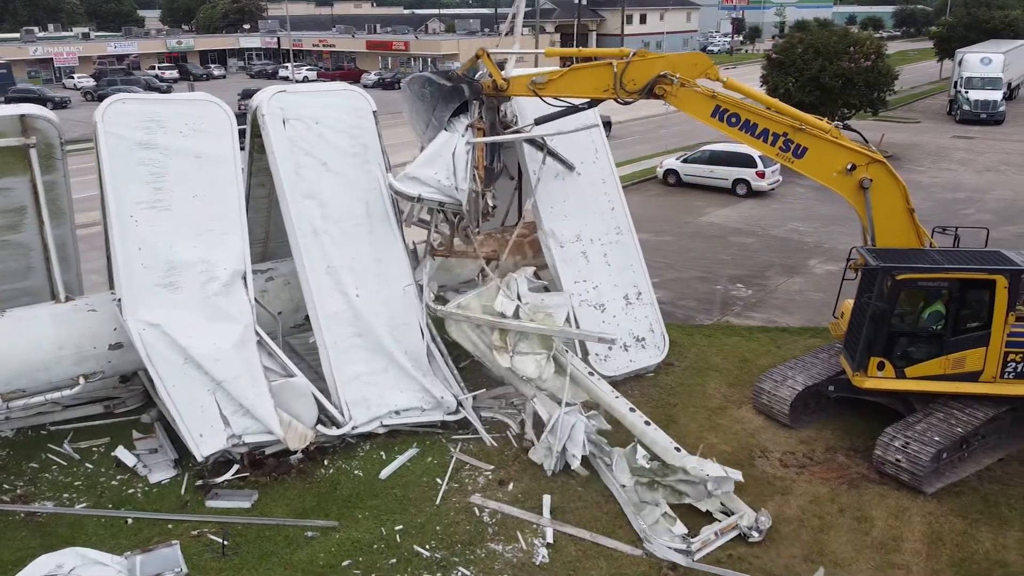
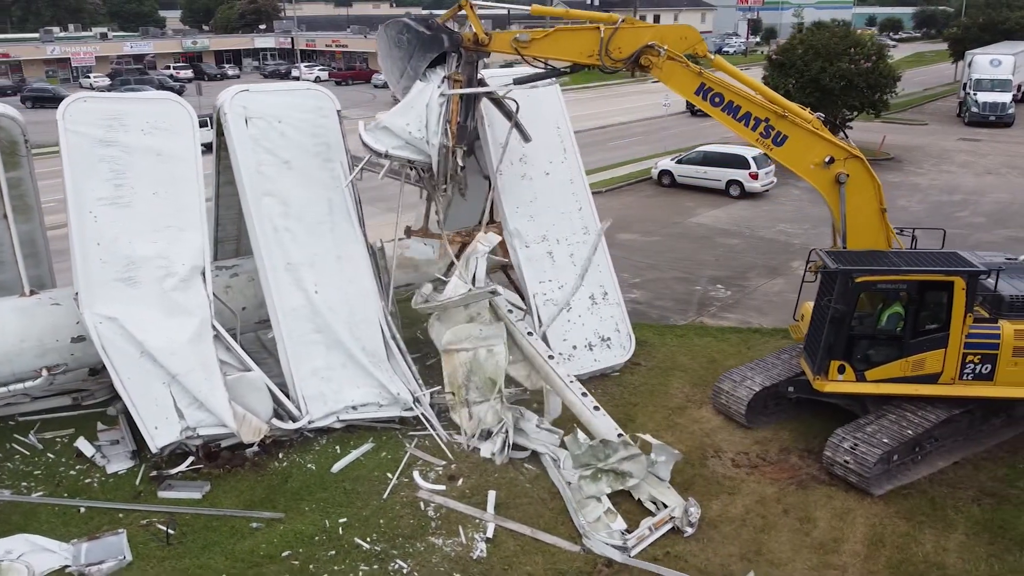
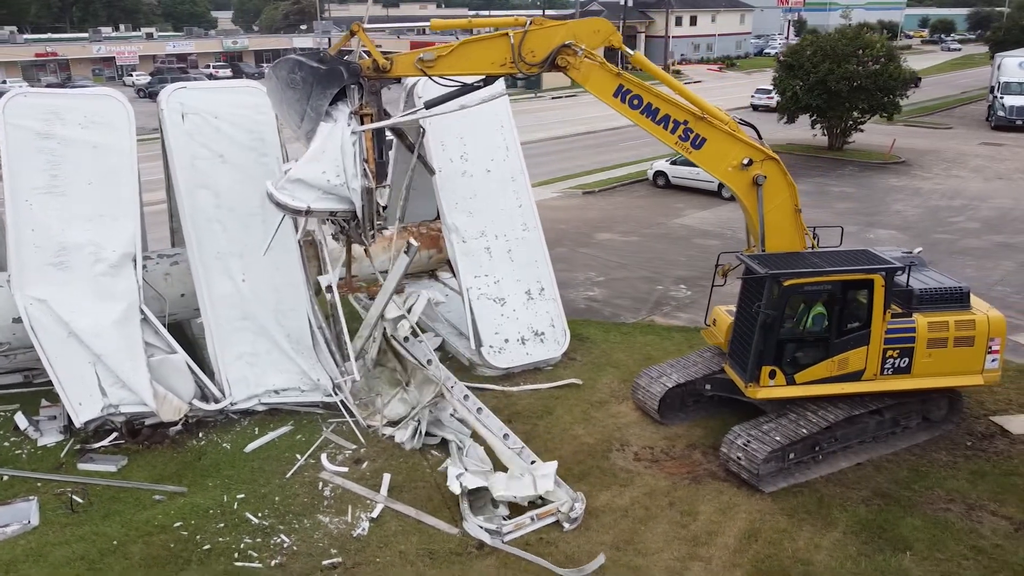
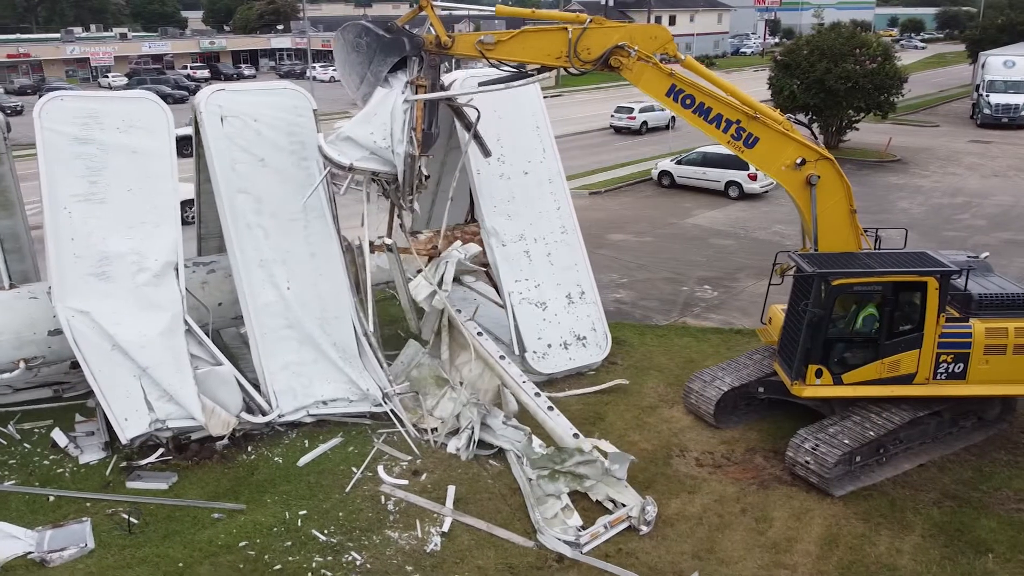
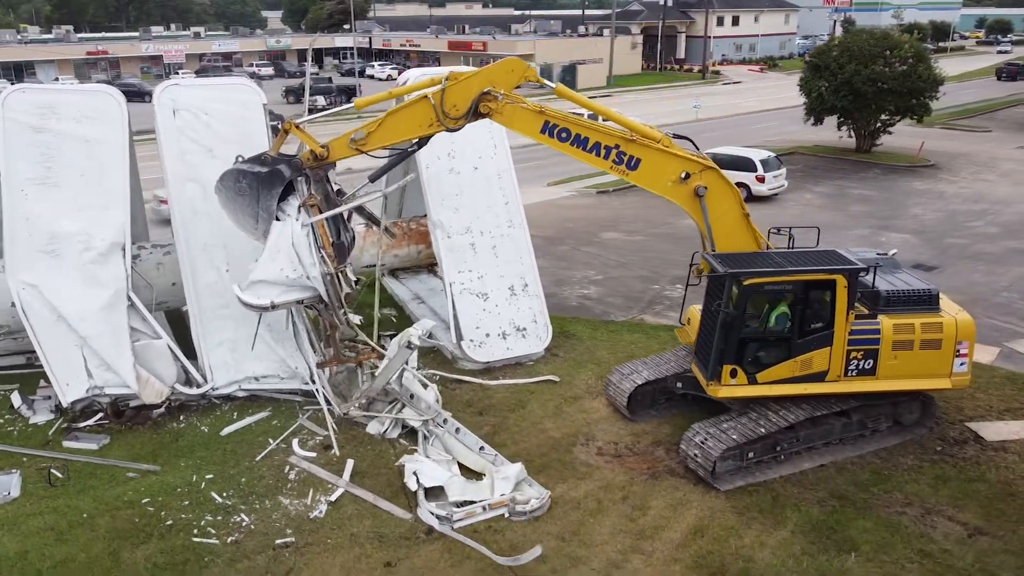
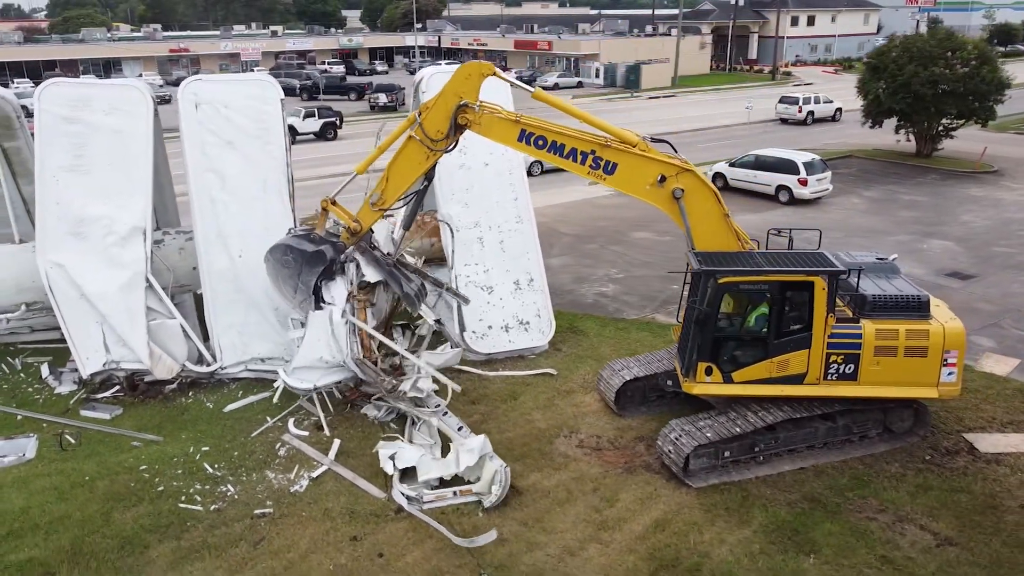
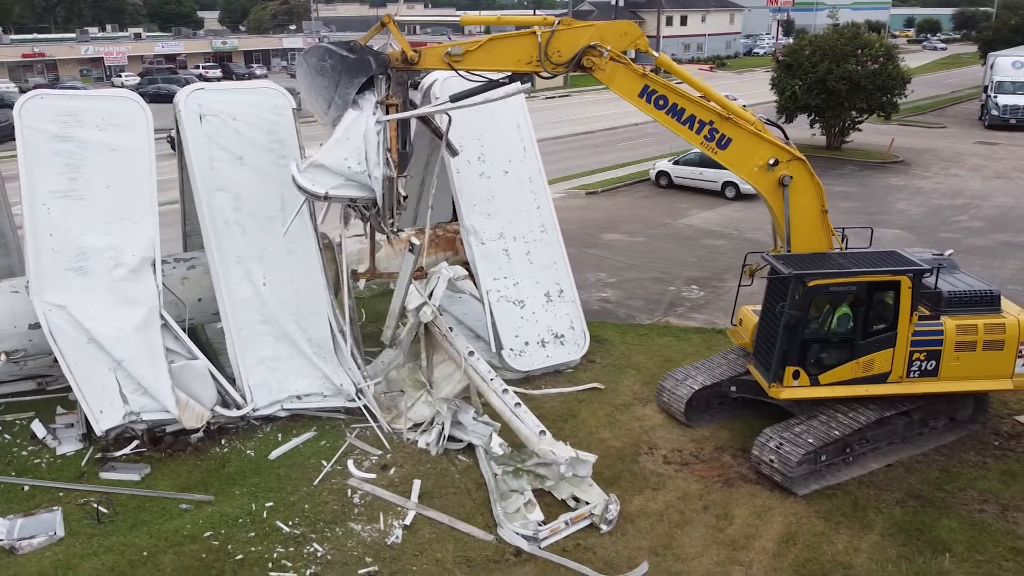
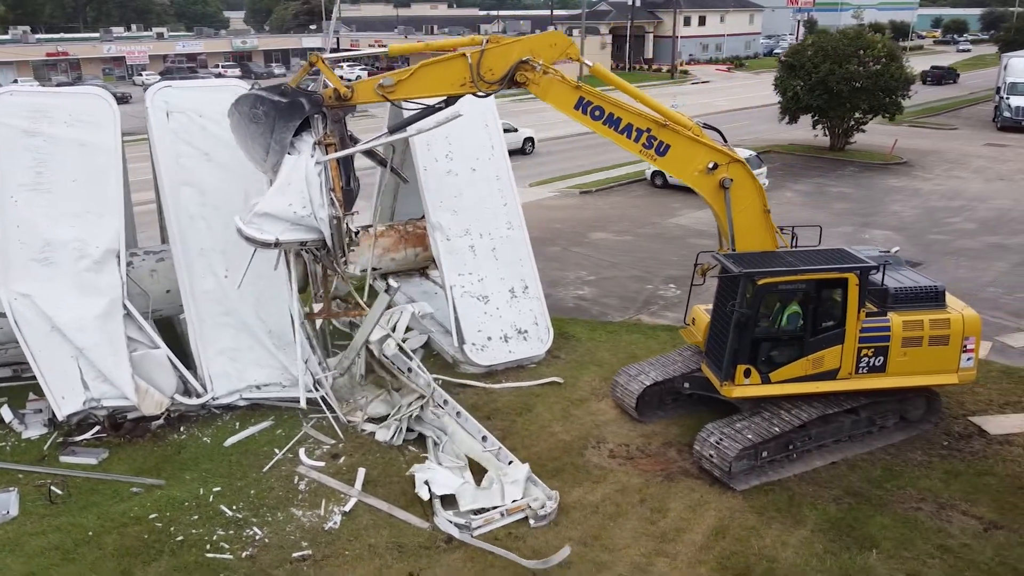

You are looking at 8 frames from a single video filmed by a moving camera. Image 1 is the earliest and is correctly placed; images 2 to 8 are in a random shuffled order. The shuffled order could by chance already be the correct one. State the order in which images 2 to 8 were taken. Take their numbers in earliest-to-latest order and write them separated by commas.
2, 4, 7, 3, 8, 5, 6
